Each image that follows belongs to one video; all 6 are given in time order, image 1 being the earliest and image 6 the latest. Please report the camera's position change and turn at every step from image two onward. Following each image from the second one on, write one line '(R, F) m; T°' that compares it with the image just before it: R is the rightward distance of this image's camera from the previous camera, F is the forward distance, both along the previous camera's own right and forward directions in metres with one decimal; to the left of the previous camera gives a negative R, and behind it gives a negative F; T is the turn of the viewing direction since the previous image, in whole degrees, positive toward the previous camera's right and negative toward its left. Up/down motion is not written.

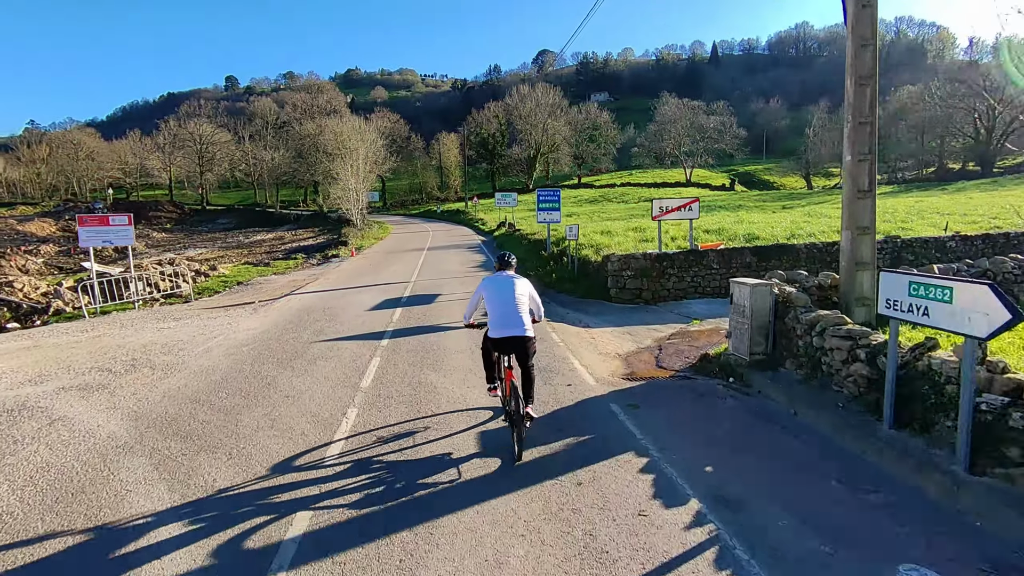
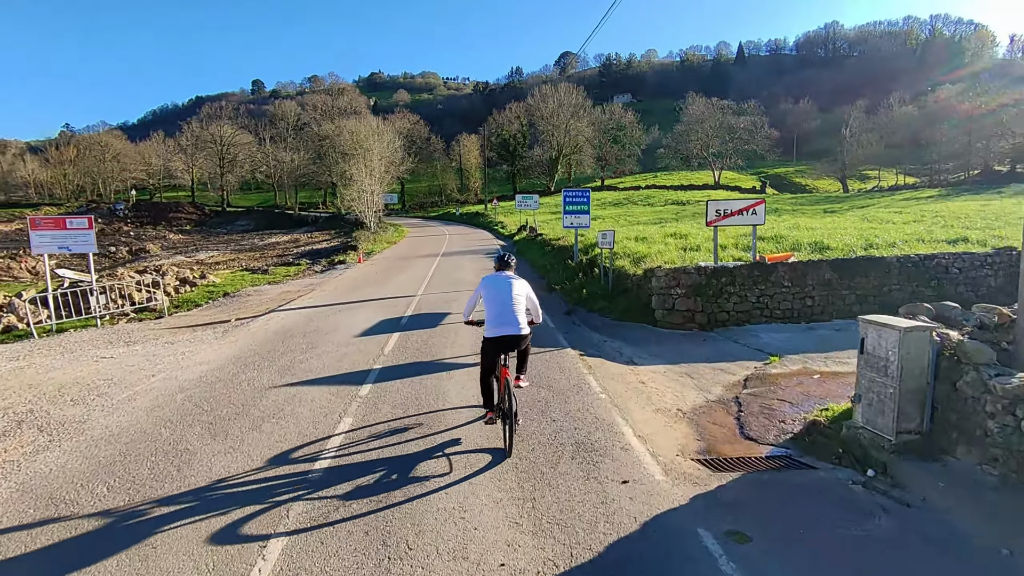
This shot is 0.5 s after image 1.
(-0.1, +2.3) m; -2°
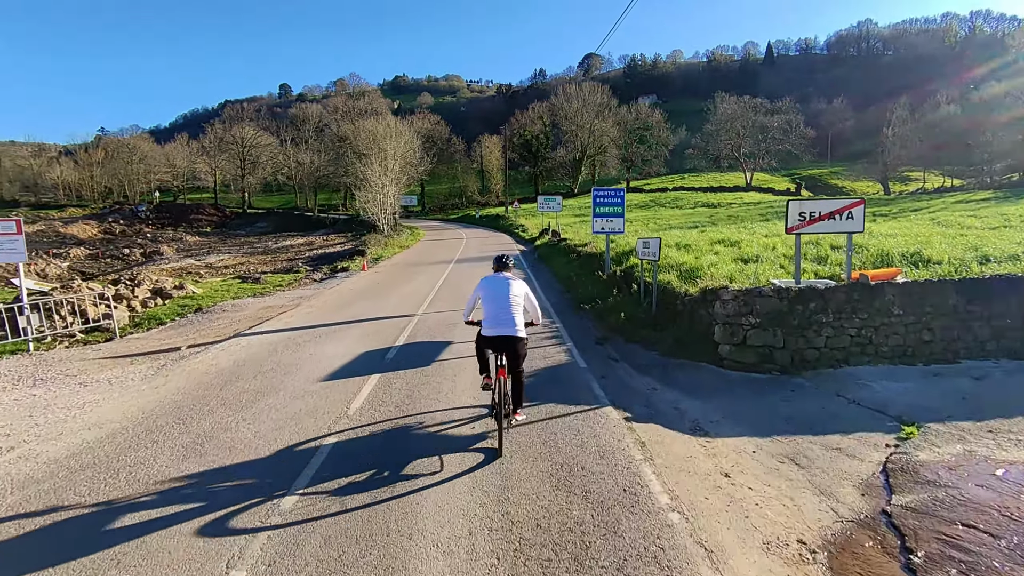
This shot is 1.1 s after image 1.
(0.0, +2.4) m; -2°
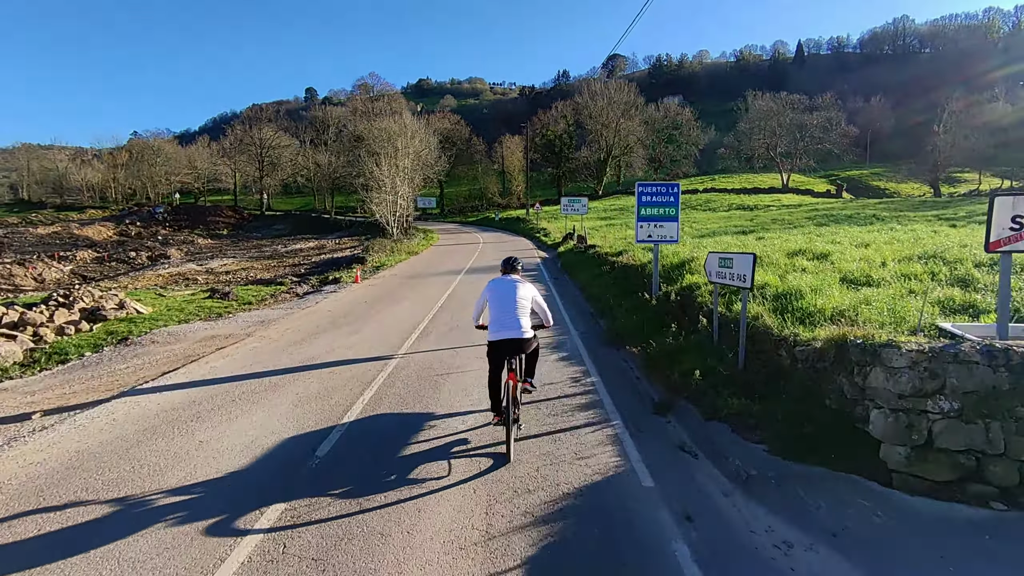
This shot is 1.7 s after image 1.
(+0.1, +3.3) m; -2°
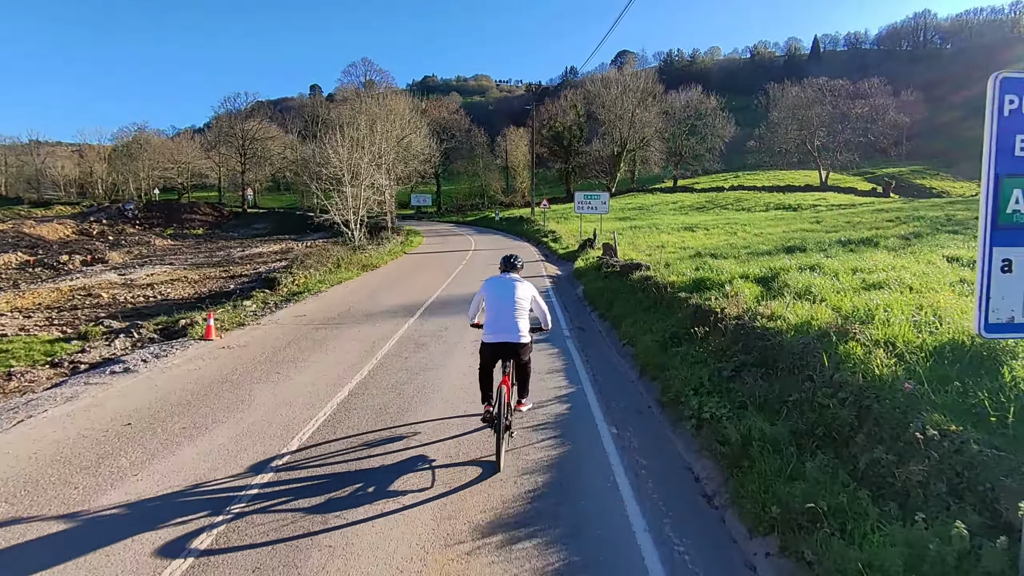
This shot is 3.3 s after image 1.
(+0.3, +8.1) m; -1°
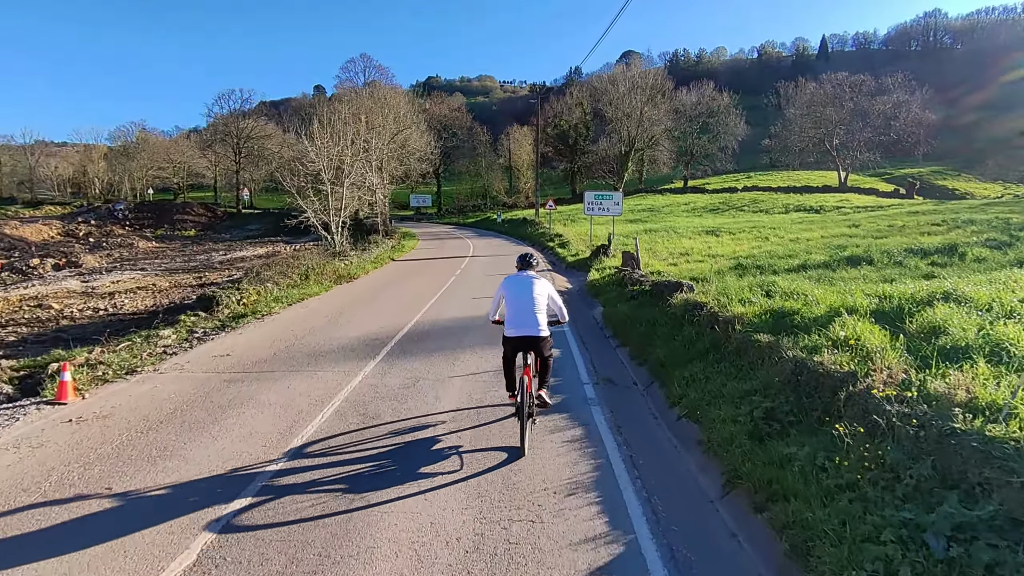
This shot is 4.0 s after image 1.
(+0.1, +3.0) m; 0°
